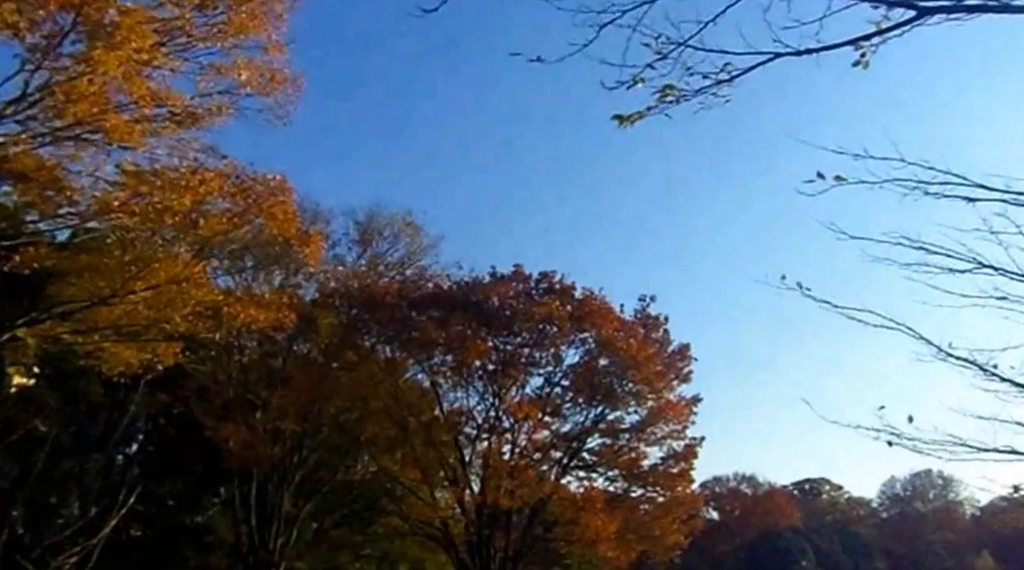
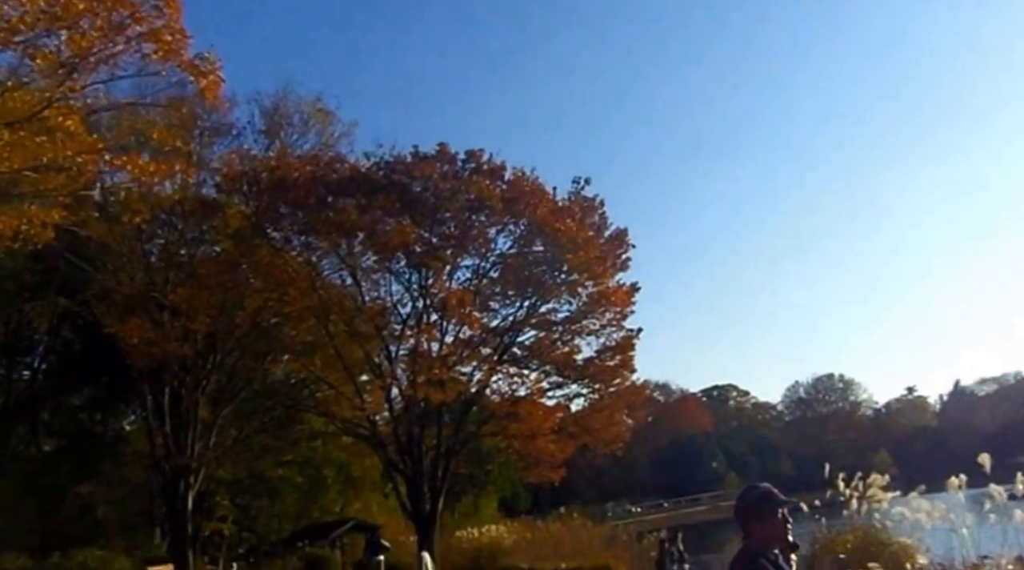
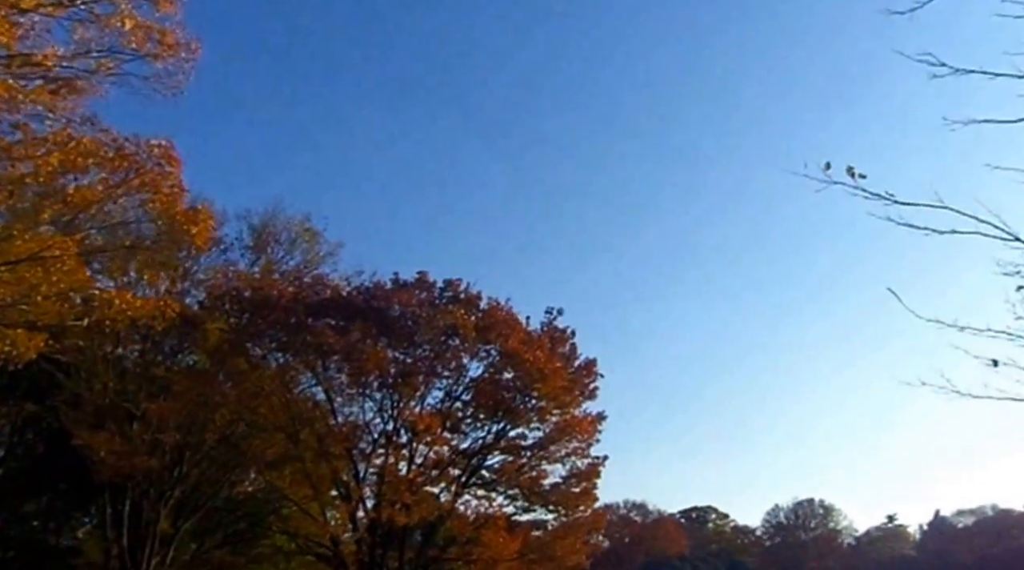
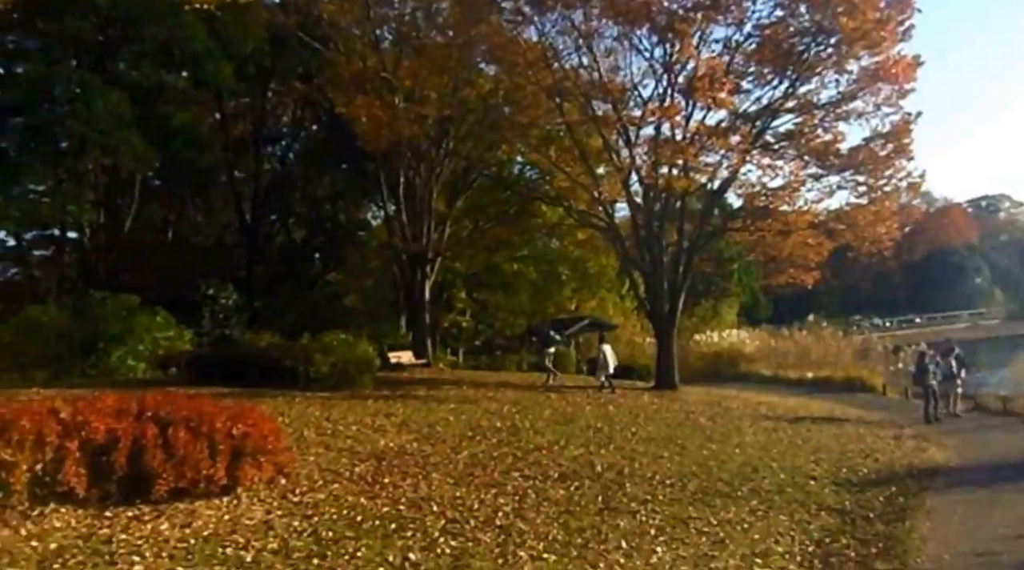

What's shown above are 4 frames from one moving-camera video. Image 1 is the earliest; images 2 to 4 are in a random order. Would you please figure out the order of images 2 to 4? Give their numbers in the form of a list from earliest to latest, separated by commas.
3, 2, 4
